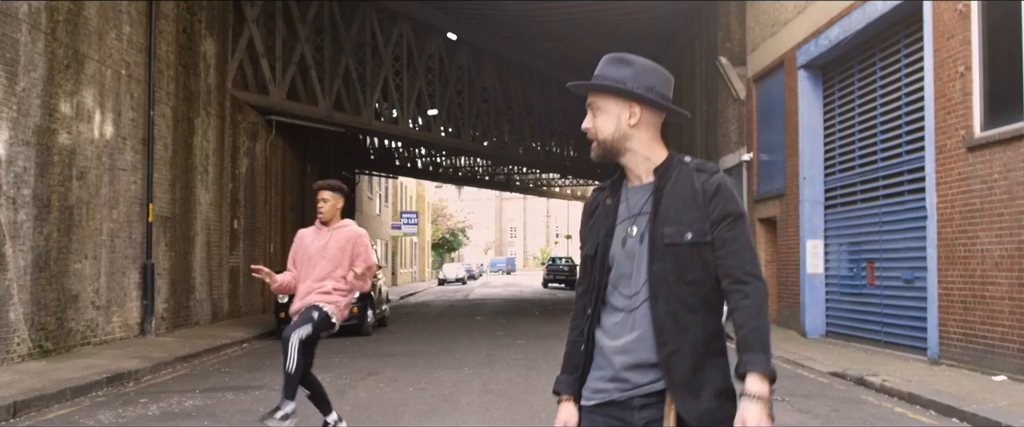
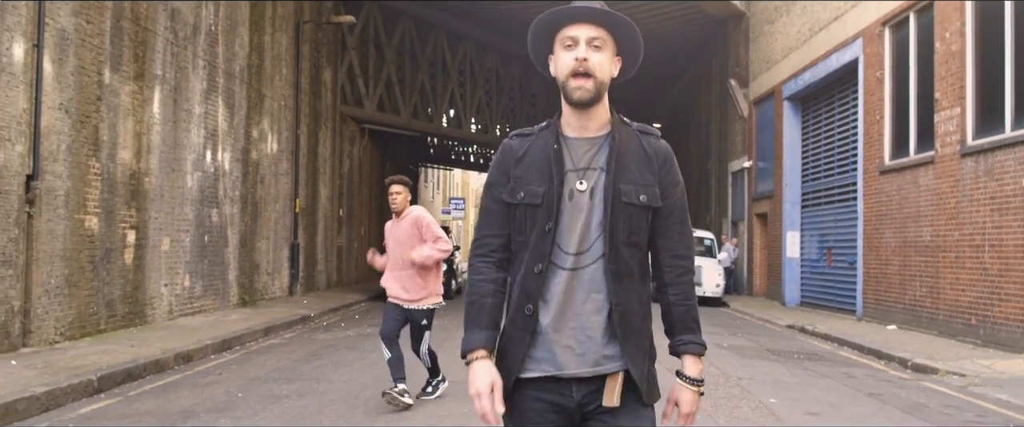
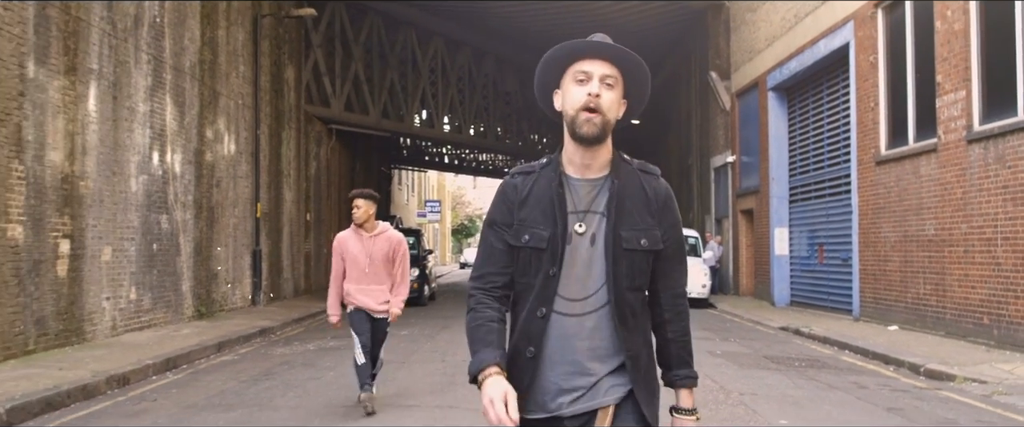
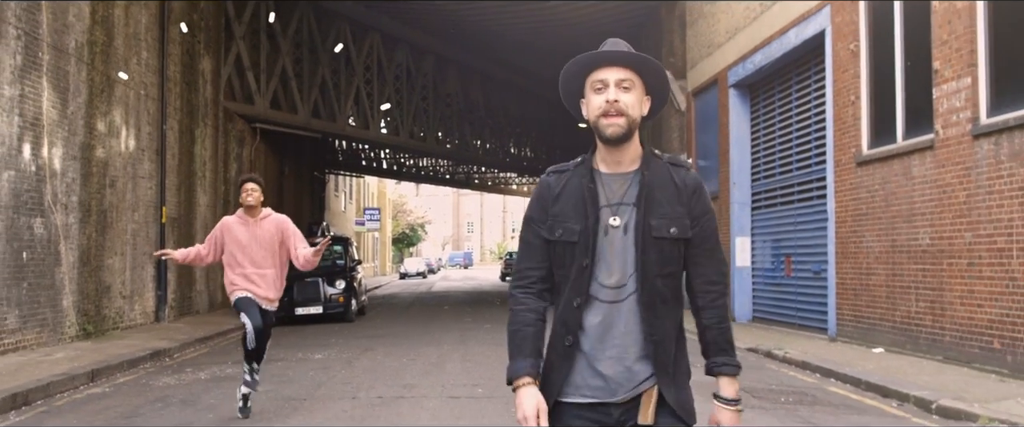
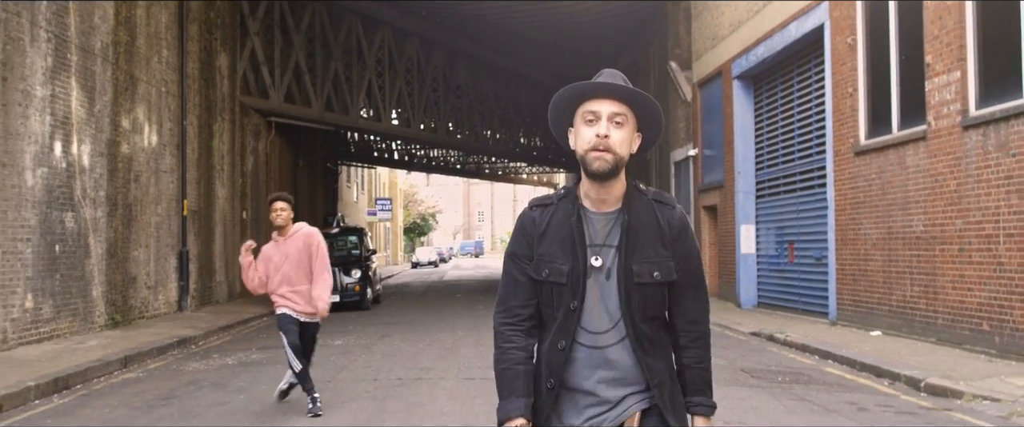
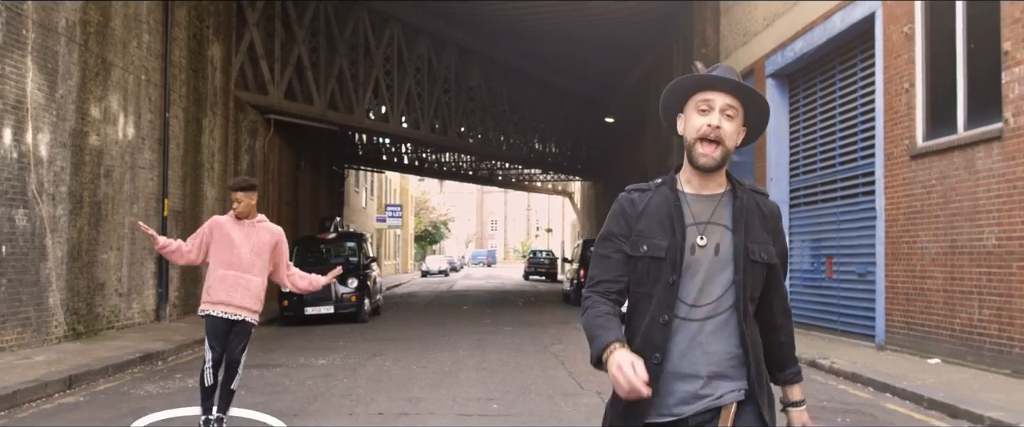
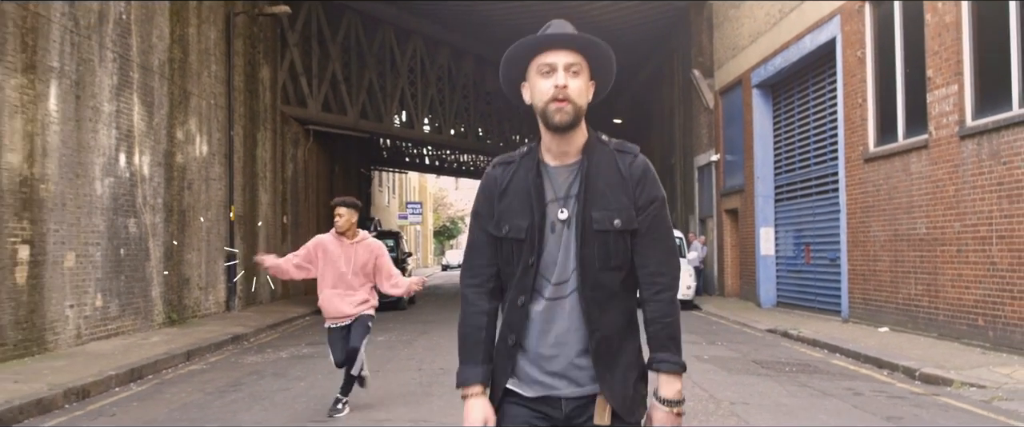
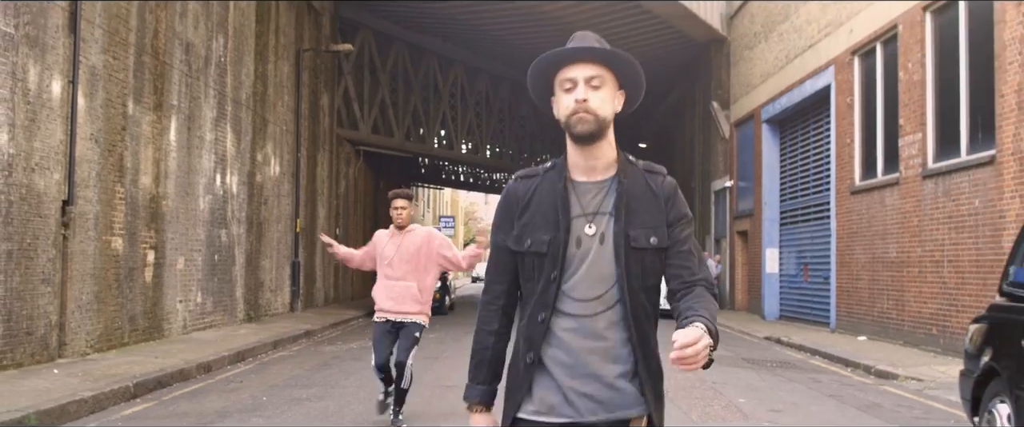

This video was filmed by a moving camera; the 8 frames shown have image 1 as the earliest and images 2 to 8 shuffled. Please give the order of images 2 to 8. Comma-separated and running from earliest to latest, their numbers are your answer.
6, 4, 5, 7, 3, 2, 8
